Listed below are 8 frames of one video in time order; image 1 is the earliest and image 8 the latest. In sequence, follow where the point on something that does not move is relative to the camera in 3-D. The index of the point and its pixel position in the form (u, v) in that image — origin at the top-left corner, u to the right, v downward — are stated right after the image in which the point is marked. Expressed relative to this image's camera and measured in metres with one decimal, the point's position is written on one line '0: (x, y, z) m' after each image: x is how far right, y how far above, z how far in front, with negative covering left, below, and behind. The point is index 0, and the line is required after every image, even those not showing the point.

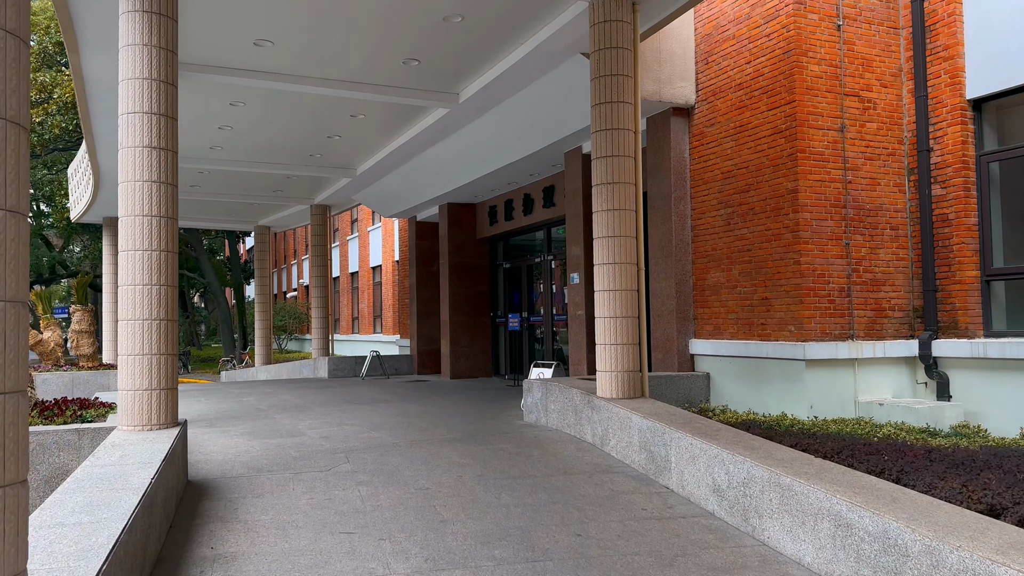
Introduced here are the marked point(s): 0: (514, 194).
0: (0.0, +1.8, +15.2) m
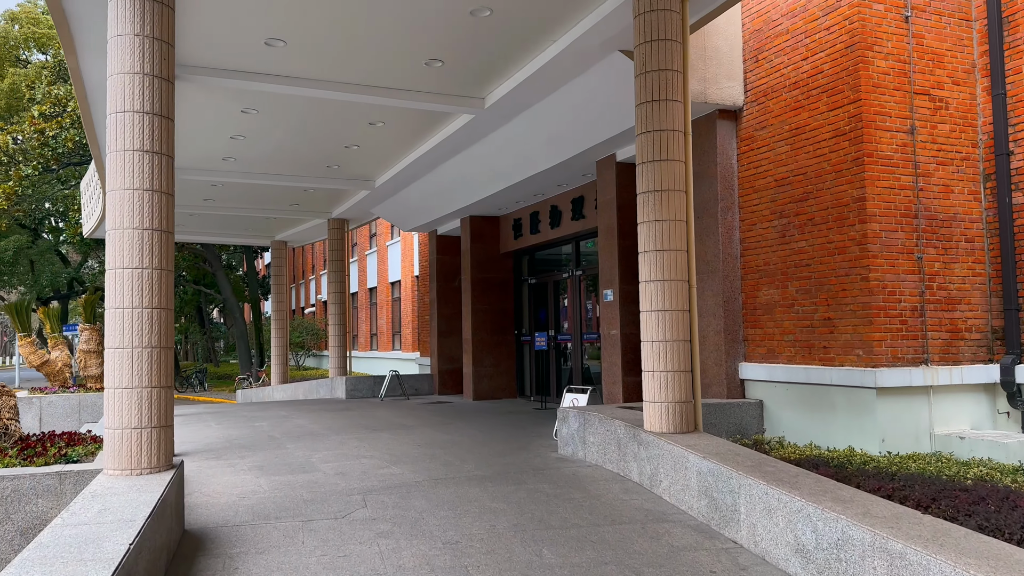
0: (+0.5, +1.5, +14.5) m
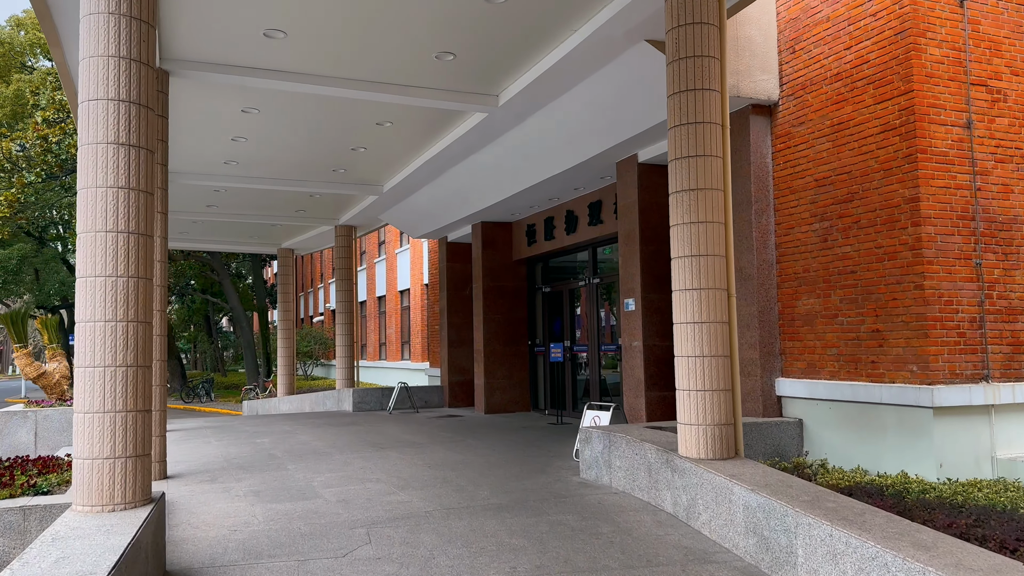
0: (+0.8, +1.4, +13.8) m
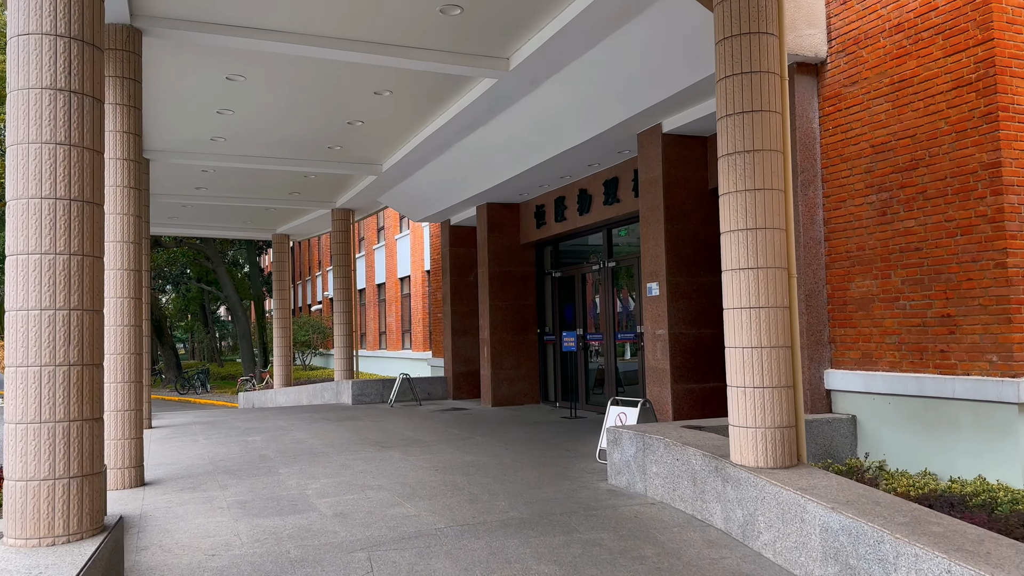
0: (+0.9, +1.6, +12.9) m
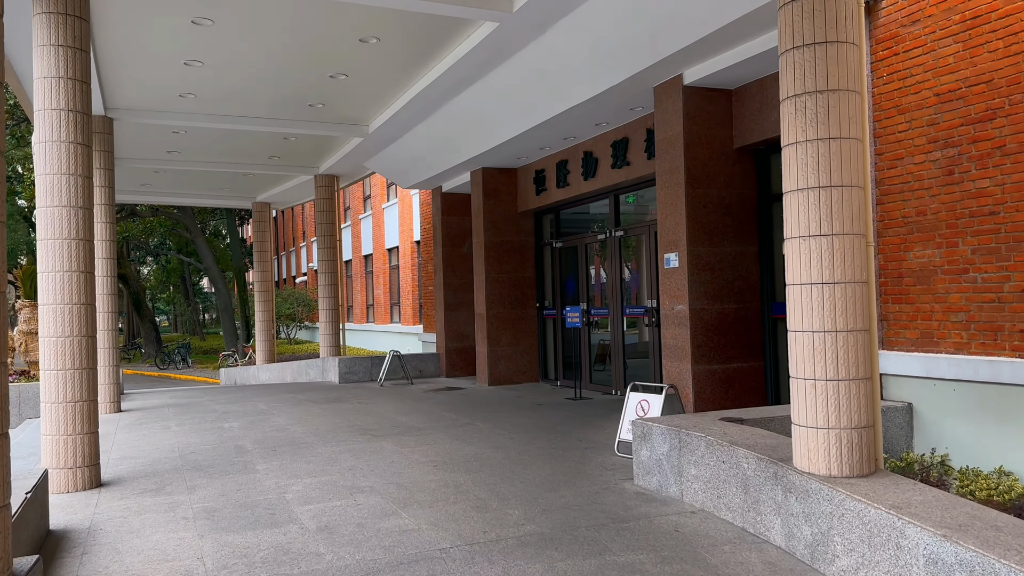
0: (+0.9, +2.1, +11.9) m
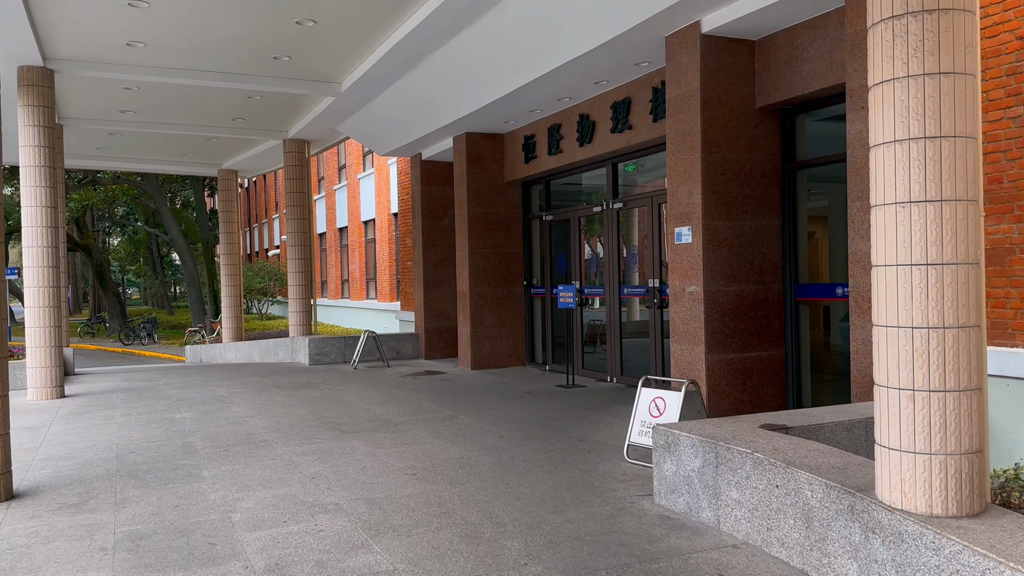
0: (+0.7, +2.4, +10.8) m
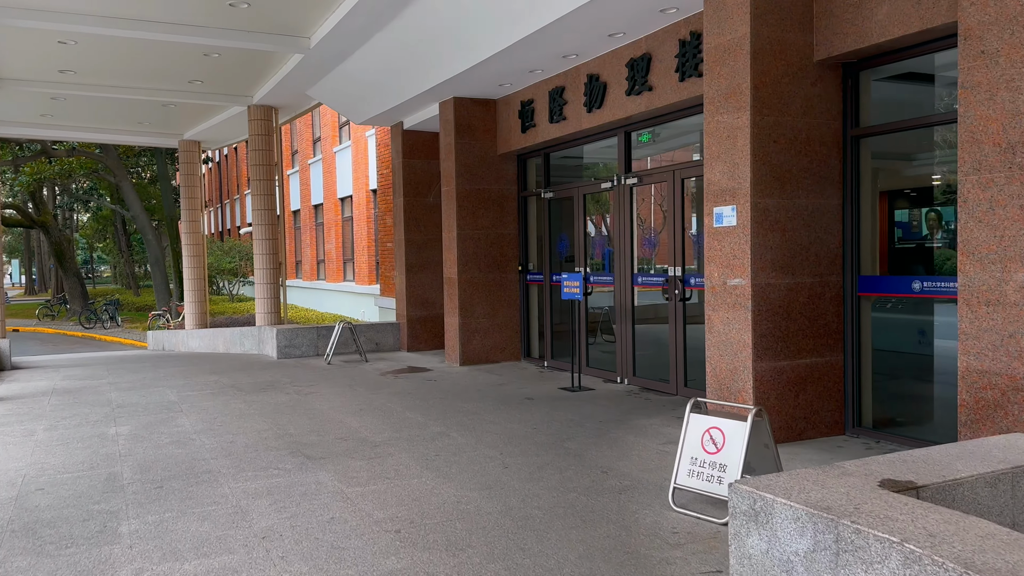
0: (+0.7, +2.5, +9.4) m
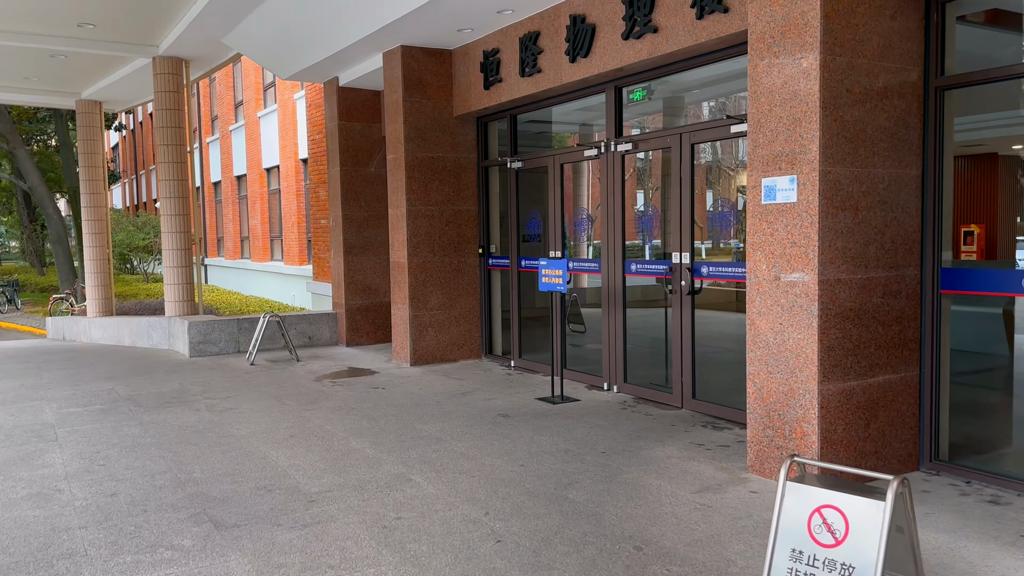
0: (+0.3, +2.7, +7.8) m
